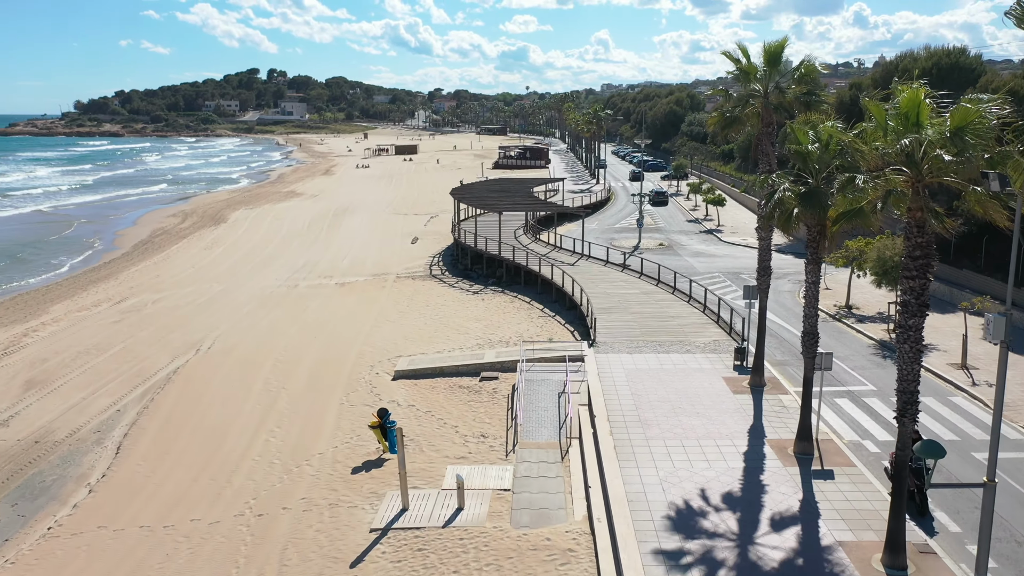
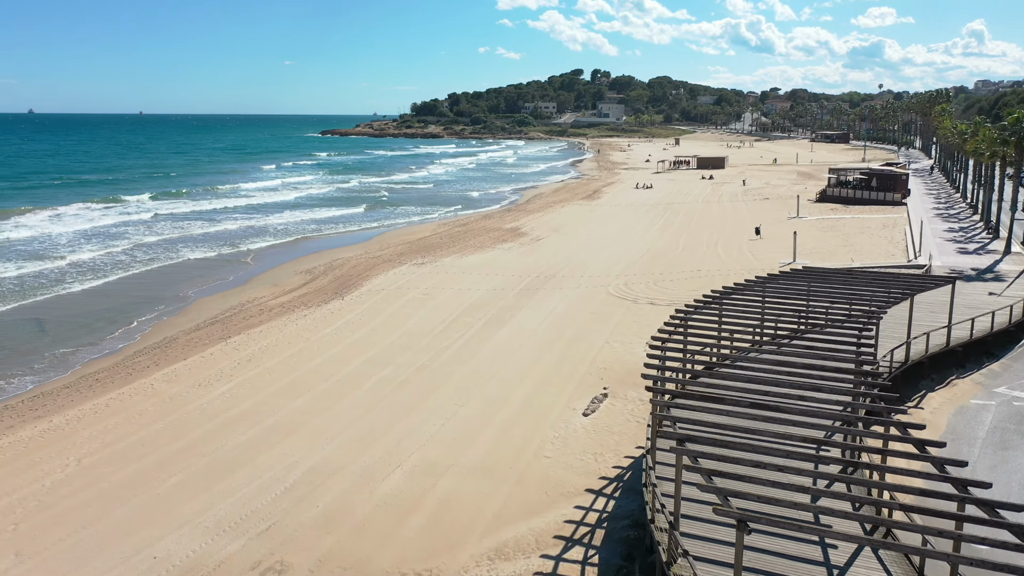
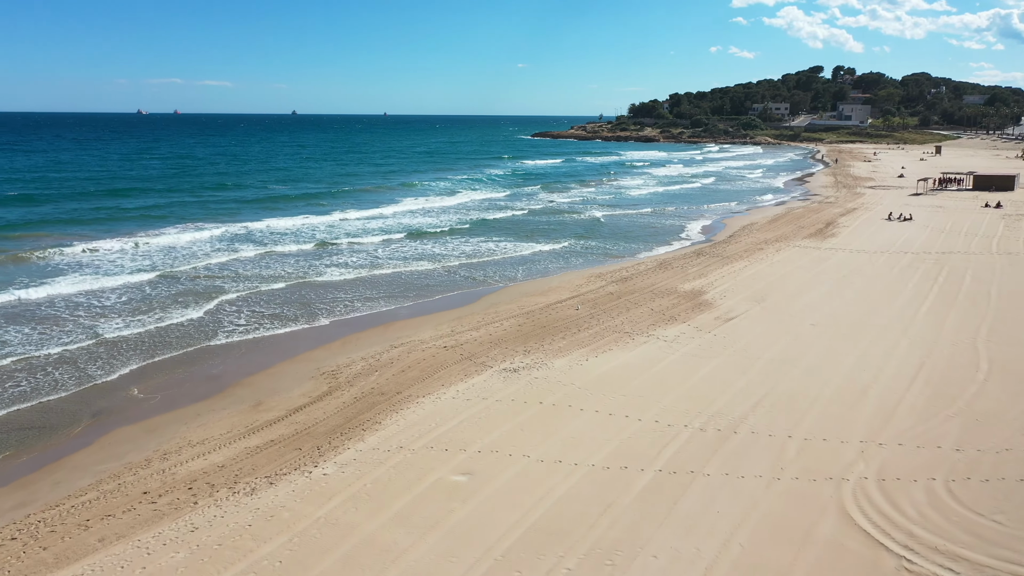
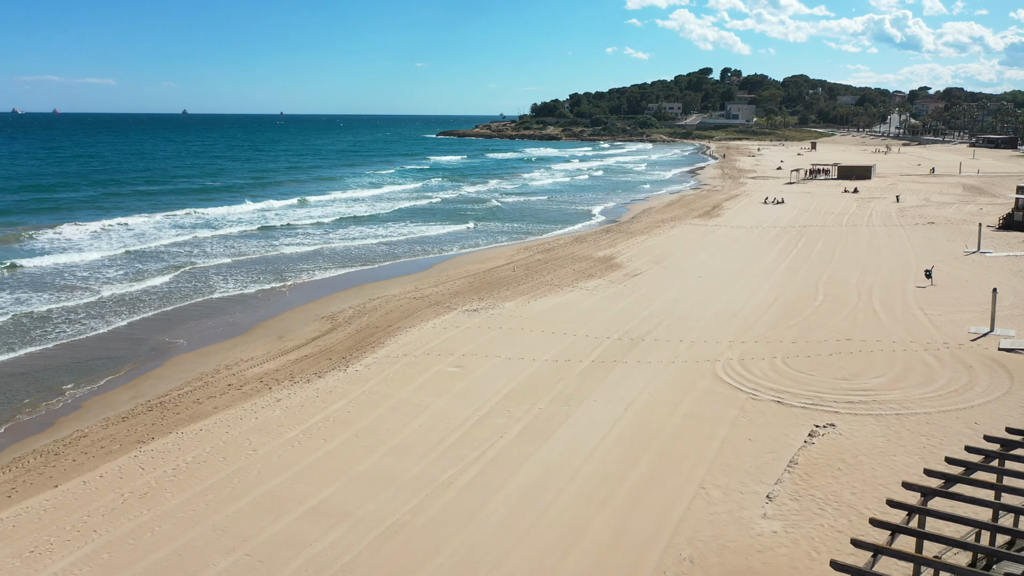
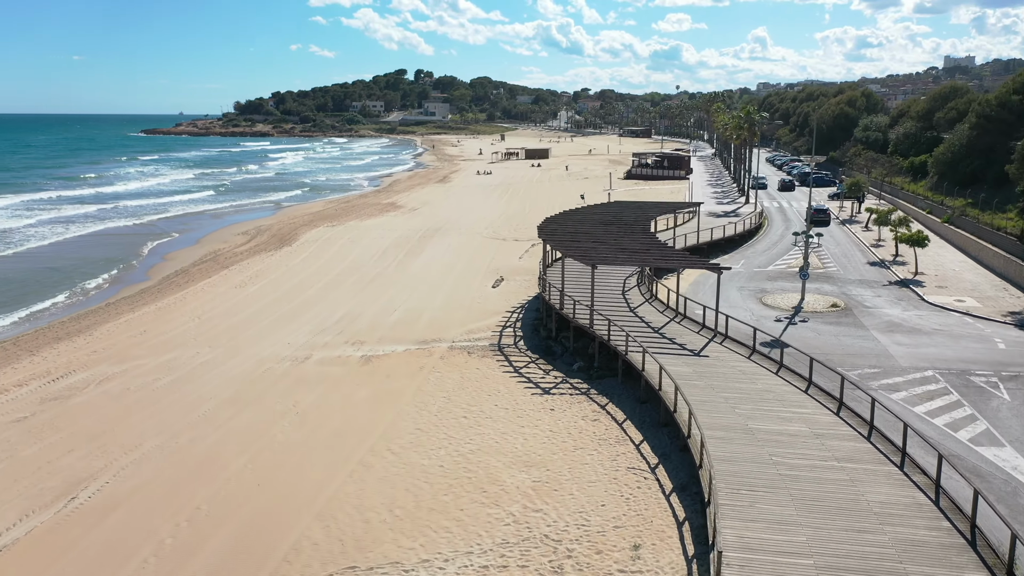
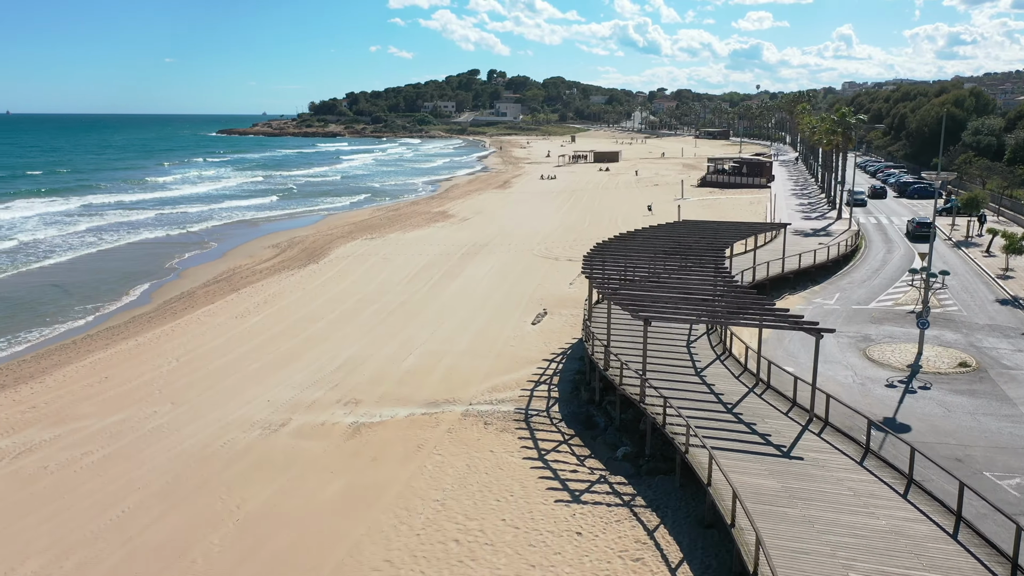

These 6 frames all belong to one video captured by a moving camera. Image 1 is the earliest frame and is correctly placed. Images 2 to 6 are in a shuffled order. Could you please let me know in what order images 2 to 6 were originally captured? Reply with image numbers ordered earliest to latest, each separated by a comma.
5, 6, 2, 4, 3
